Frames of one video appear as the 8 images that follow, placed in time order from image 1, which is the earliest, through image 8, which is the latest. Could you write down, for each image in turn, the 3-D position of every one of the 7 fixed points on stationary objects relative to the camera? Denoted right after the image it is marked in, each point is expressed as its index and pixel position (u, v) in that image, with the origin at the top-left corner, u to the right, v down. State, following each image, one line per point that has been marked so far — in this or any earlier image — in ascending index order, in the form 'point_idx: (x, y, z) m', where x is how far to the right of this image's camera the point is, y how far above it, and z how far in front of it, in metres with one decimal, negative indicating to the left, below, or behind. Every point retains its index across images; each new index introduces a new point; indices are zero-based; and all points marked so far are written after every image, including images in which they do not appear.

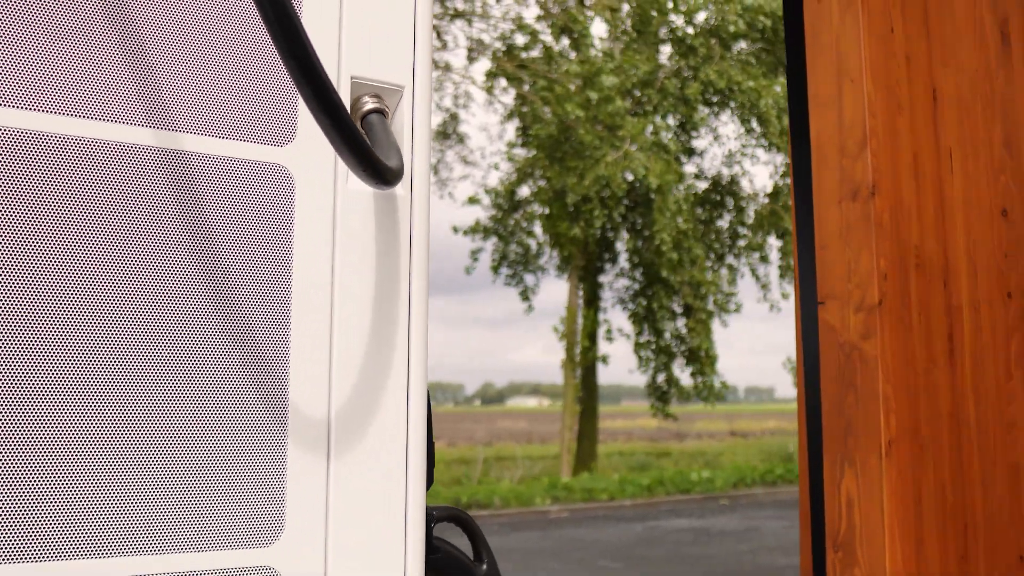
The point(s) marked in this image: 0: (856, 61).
0: (+0.9, +0.6, +2.4) m
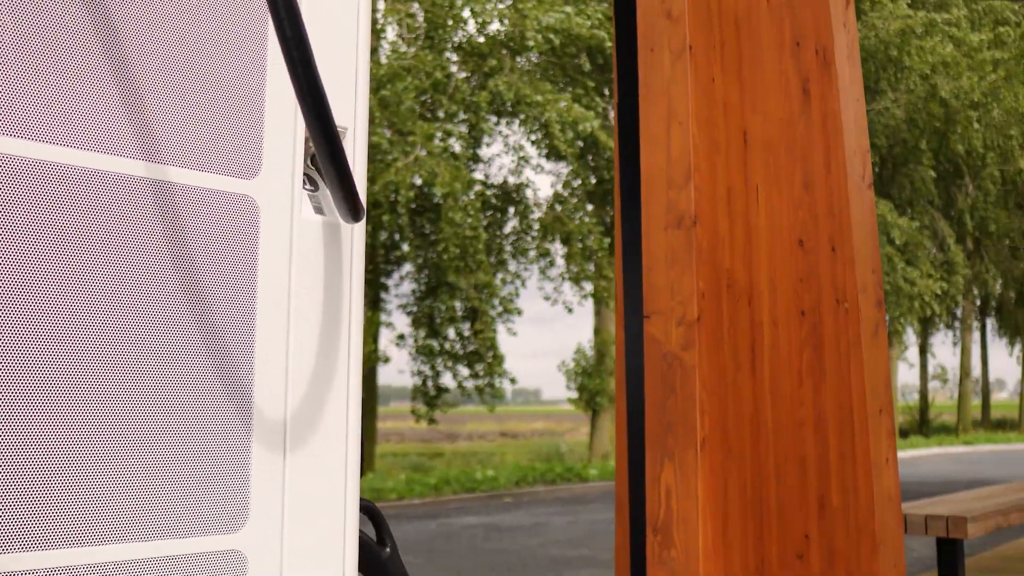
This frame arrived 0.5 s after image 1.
0: (+0.5, +0.5, +2.7) m
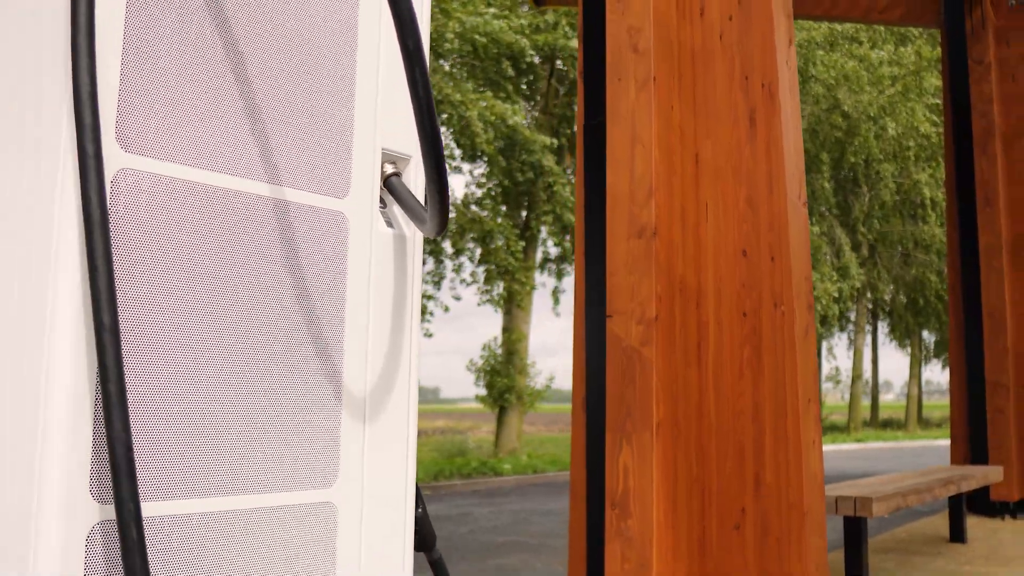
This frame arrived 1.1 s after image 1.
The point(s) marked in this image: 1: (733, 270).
0: (+0.4, +0.5, +3.0) m
1: (+0.8, +0.1, +3.2) m
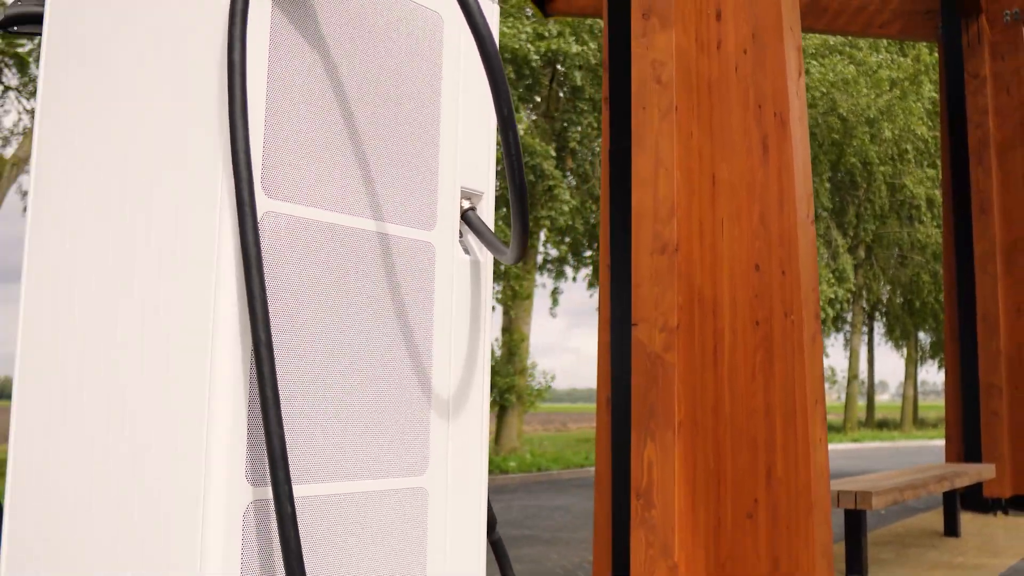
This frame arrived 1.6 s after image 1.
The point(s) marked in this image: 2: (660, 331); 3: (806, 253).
0: (+0.6, +0.5, +3.3) m
1: (+0.9, 0.0, +3.5) m
2: (+0.5, -0.2, +3.3) m
3: (+1.1, +0.1, +3.4) m
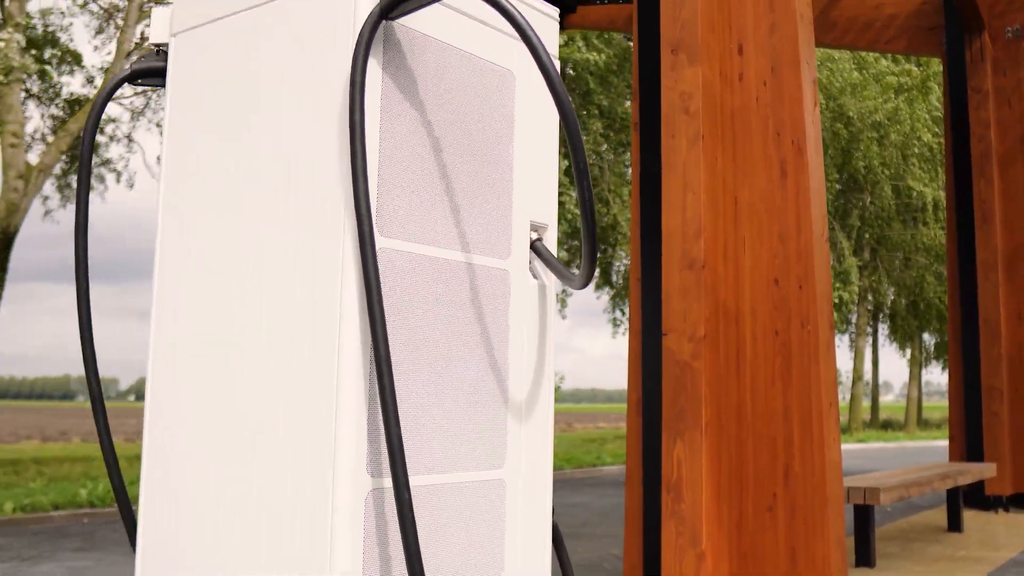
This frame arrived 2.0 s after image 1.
0: (+0.7, +0.4, +3.7) m
1: (+1.1, 0.0, +3.8) m
2: (+0.7, -0.2, +3.6) m
3: (+1.2, +0.1, +3.7) m
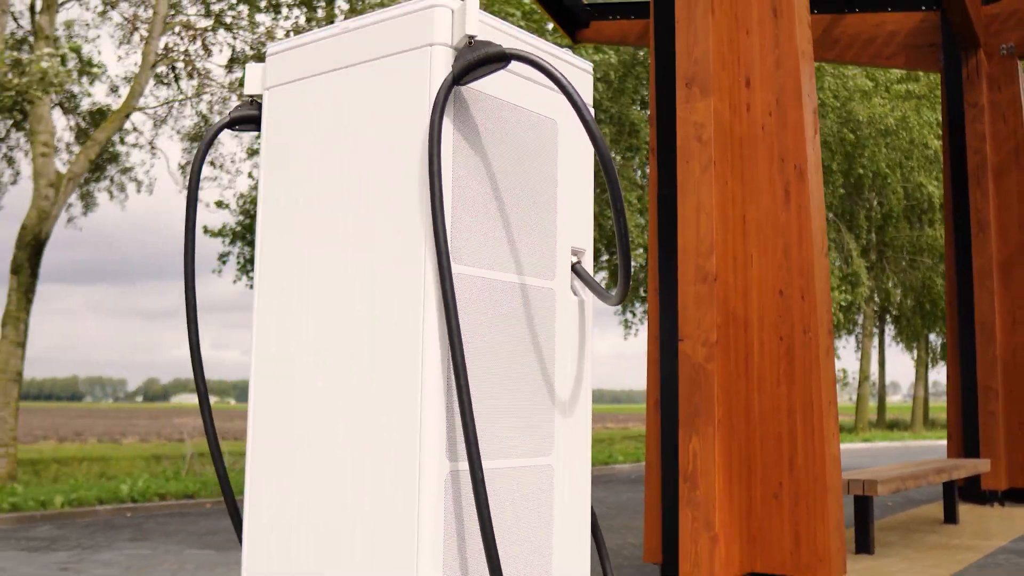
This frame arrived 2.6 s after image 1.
0: (+0.9, +0.4, +4.1) m
1: (+1.2, -0.1, +4.2) m
2: (+0.8, -0.3, +4.0) m
3: (+1.4, 0.0, +4.1) m
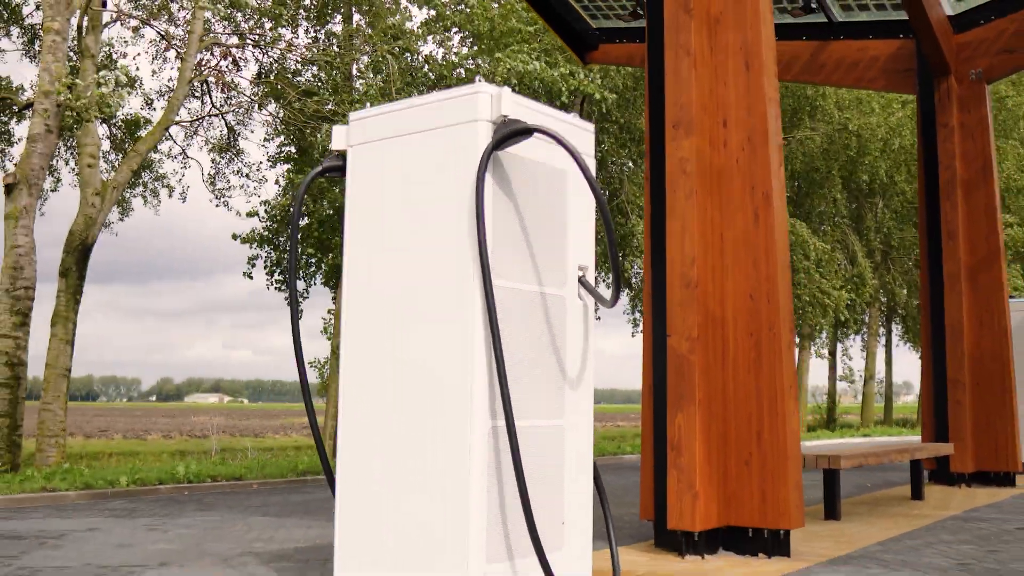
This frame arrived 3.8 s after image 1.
0: (+1.0, +0.4, +5.0) m
1: (+1.3, -0.1, +5.1) m
2: (+0.9, -0.3, +5.0) m
3: (+1.5, 0.0, +5.0) m
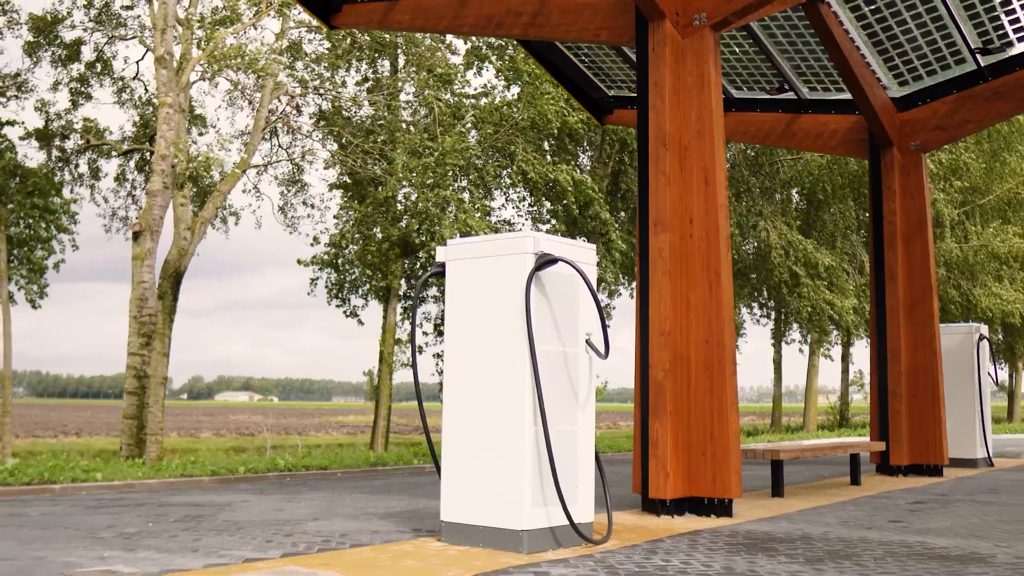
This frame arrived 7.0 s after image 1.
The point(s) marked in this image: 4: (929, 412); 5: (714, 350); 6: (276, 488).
0: (+1.2, 0.0, +7.4) m
1: (+1.6, -0.5, +7.5) m
2: (+1.2, -0.7, +7.4) m
3: (+1.7, -0.4, +7.4) m
4: (+5.1, -1.5, +11.2) m
5: (+1.7, -0.5, +7.5) m
6: (-2.7, -2.2, +10.3) m
